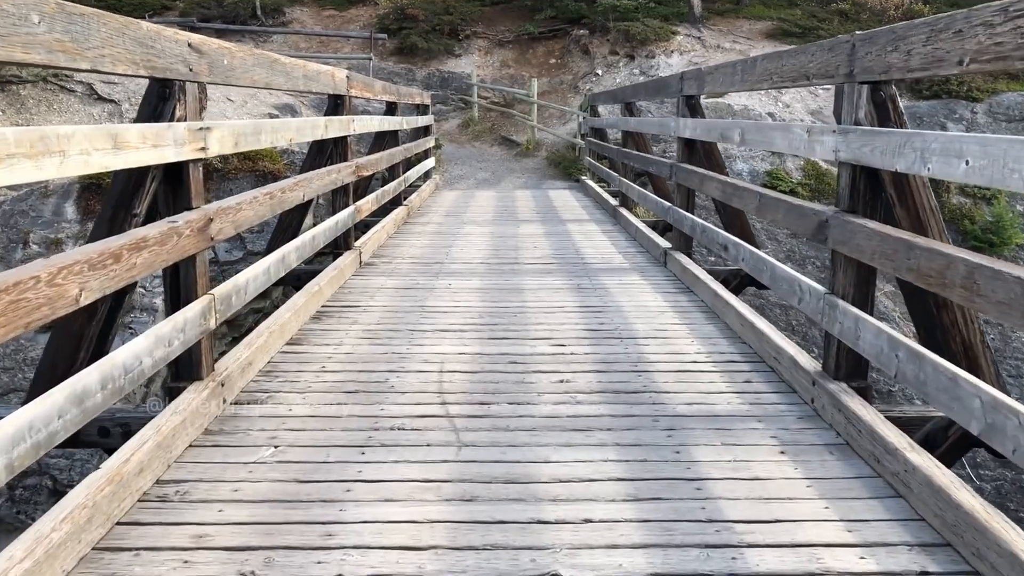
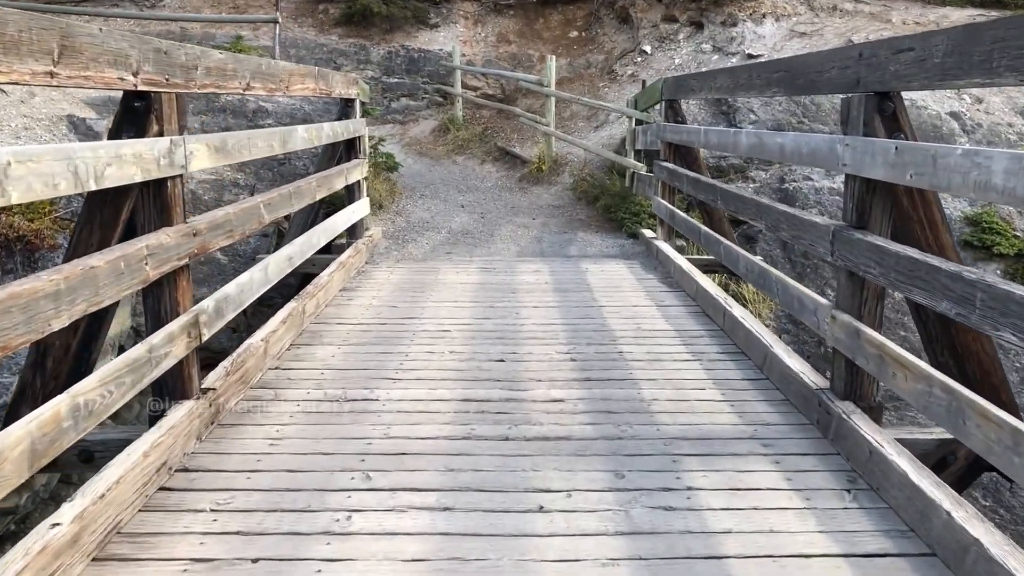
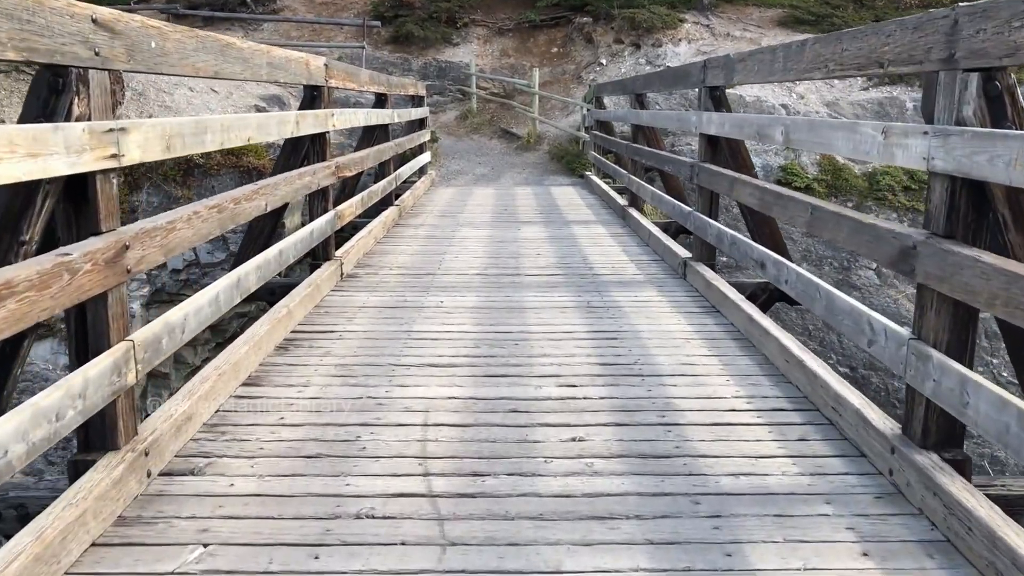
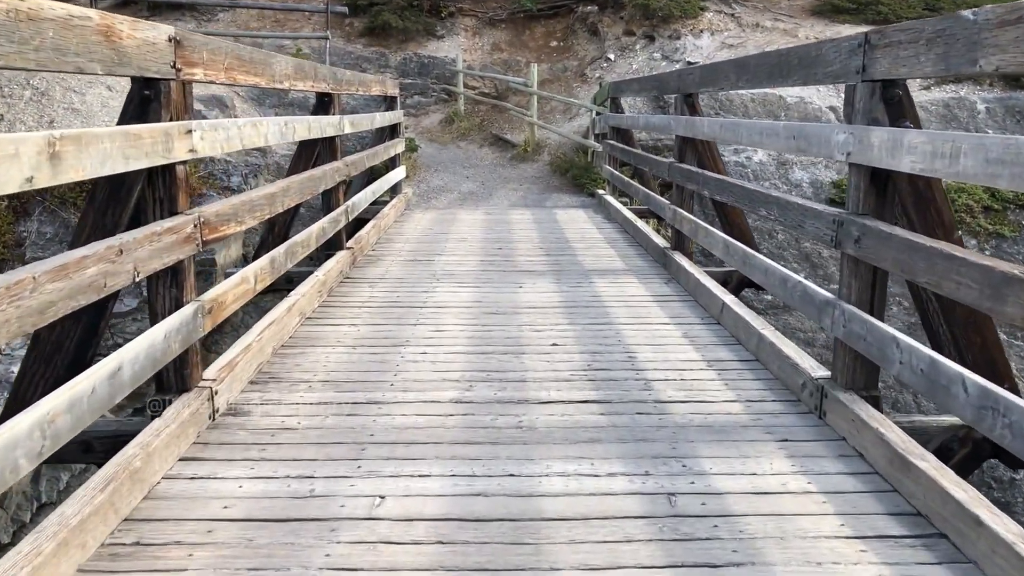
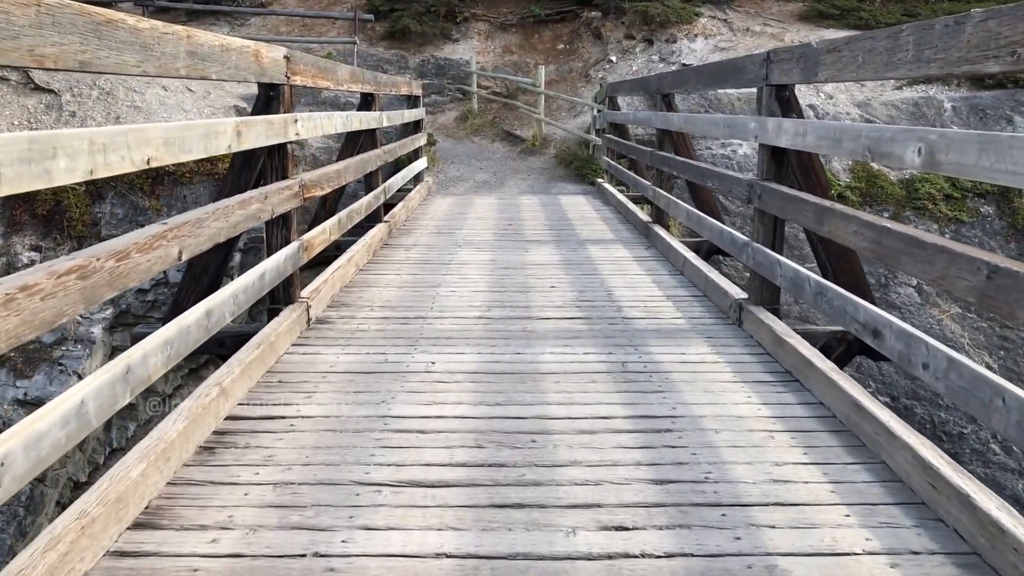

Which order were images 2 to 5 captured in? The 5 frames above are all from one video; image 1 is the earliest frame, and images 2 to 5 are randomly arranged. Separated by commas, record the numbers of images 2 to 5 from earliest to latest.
3, 5, 4, 2
